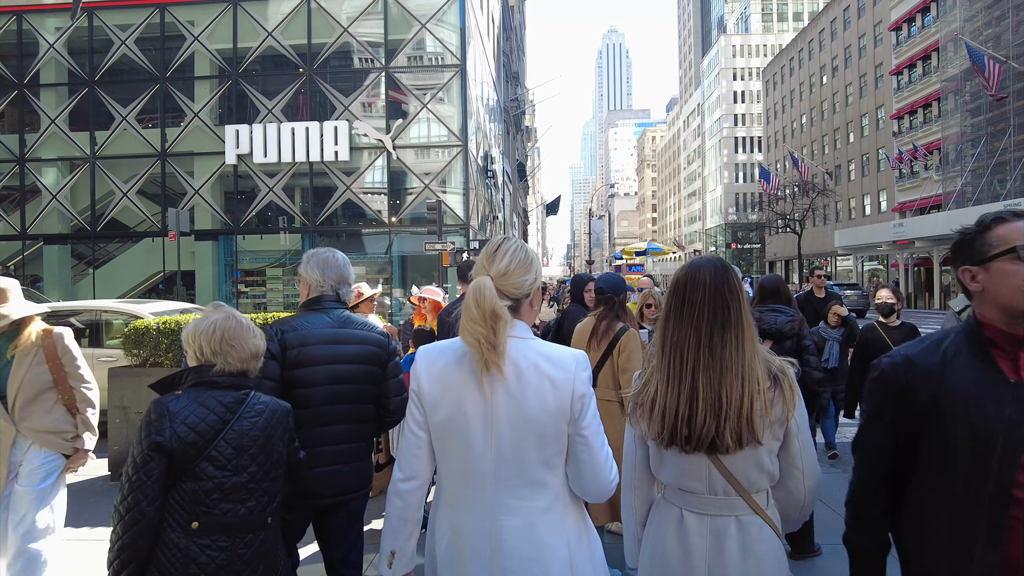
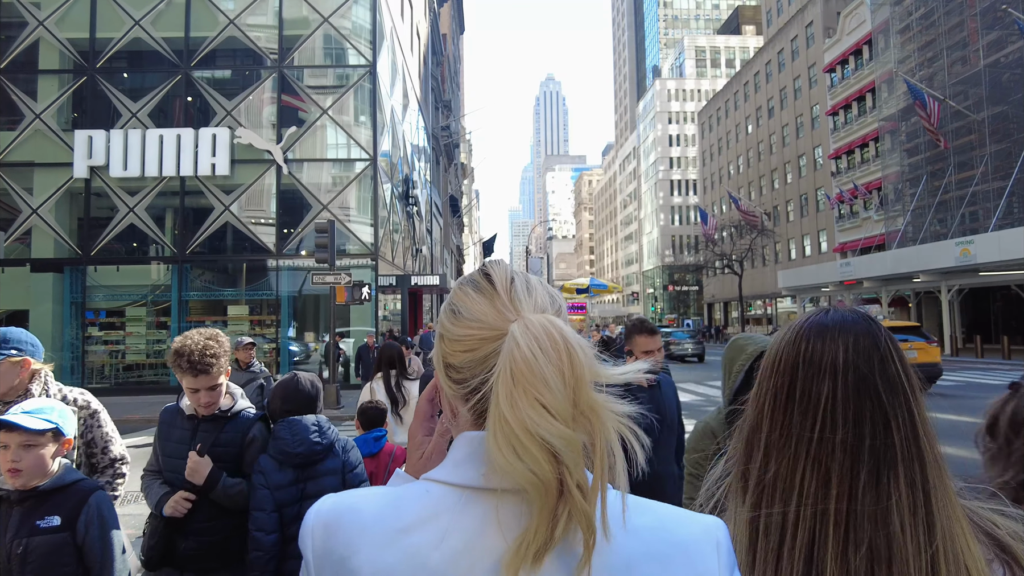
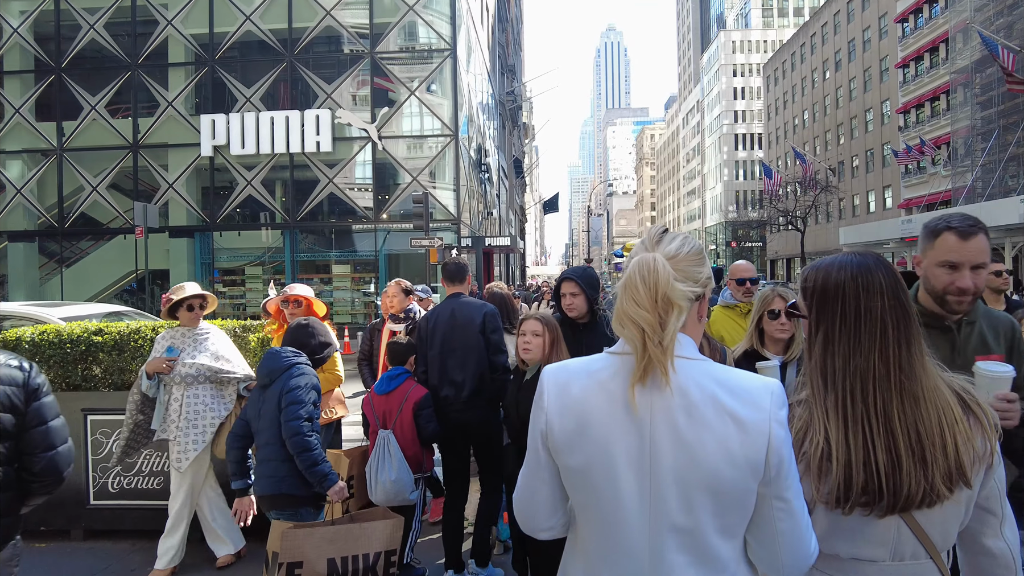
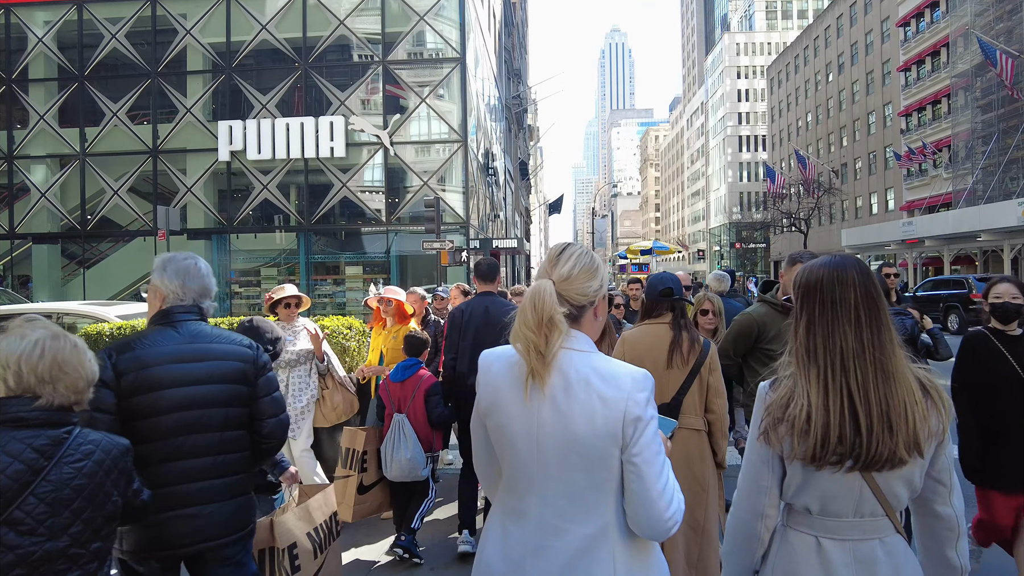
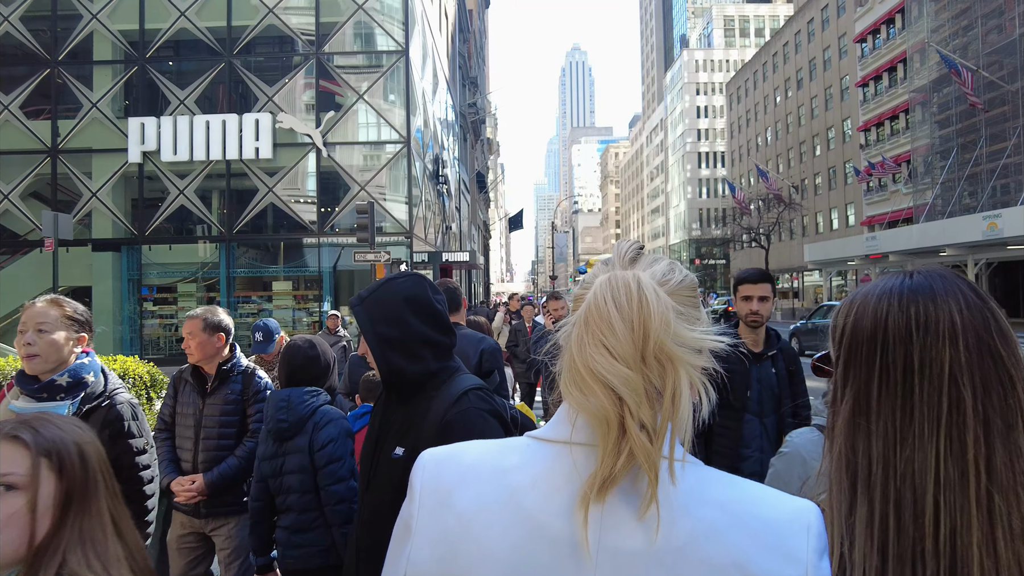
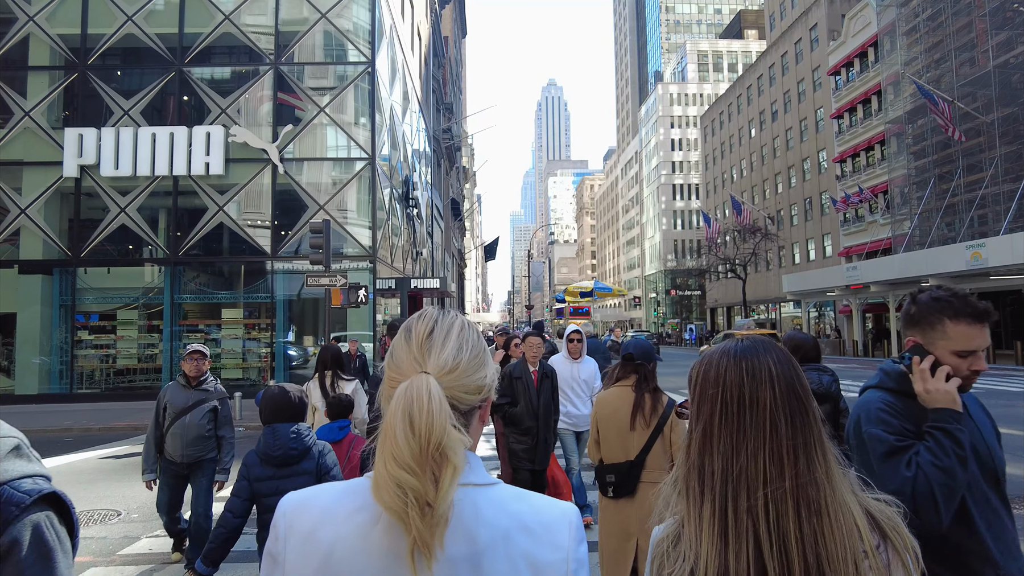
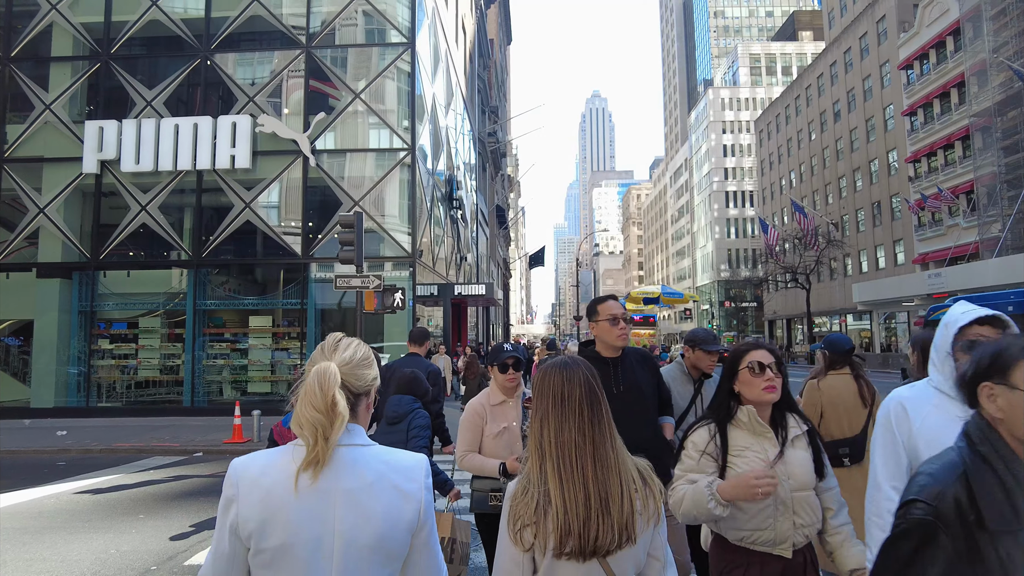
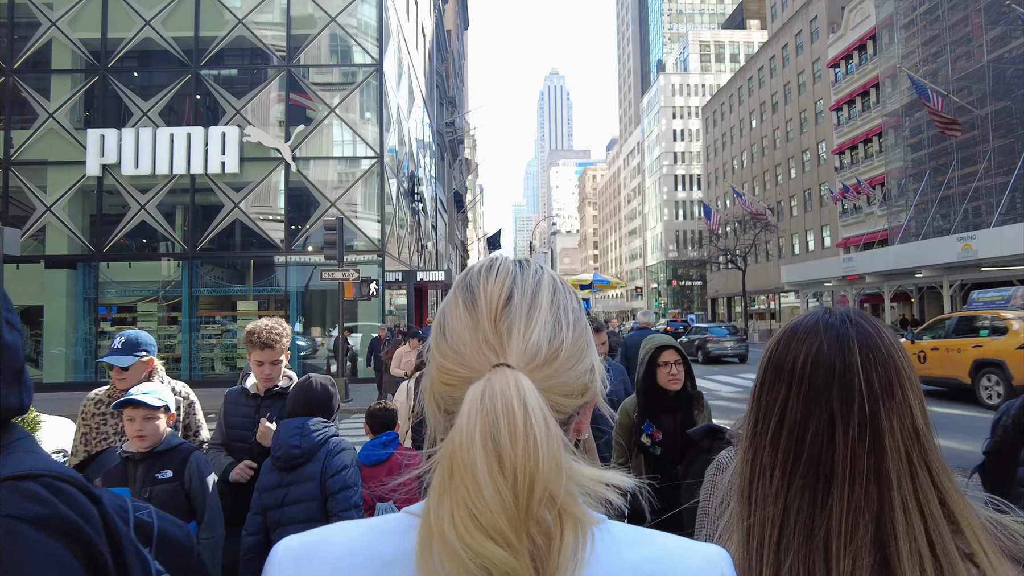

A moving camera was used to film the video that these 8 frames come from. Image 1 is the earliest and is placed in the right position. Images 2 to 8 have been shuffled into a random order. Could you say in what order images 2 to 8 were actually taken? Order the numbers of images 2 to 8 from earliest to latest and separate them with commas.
4, 3, 5, 8, 2, 6, 7
